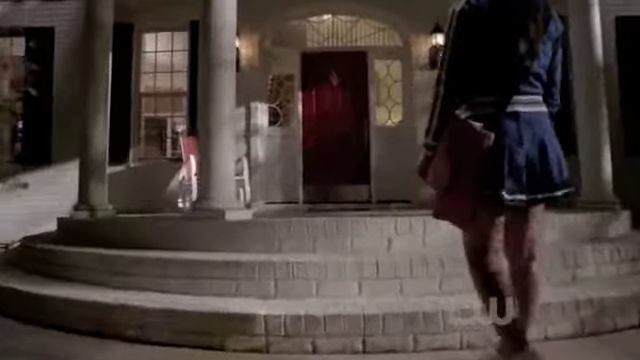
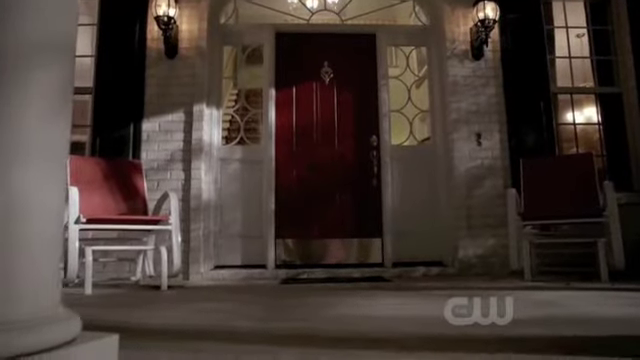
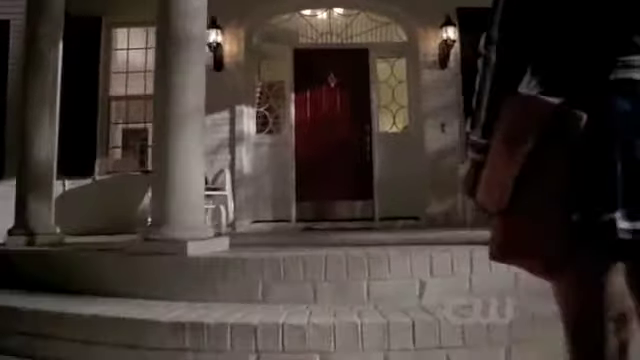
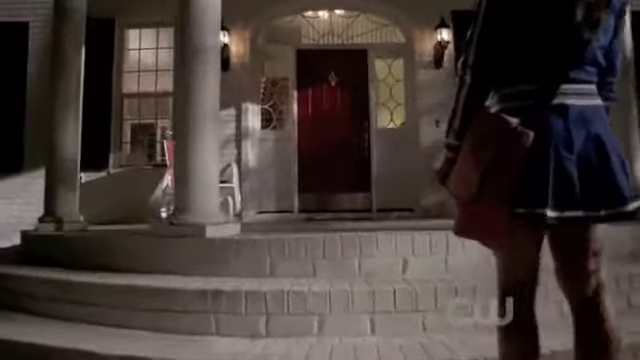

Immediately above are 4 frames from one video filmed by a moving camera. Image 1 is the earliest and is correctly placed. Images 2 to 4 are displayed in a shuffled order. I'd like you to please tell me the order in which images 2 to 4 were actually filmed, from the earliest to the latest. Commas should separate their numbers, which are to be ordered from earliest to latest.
4, 3, 2
